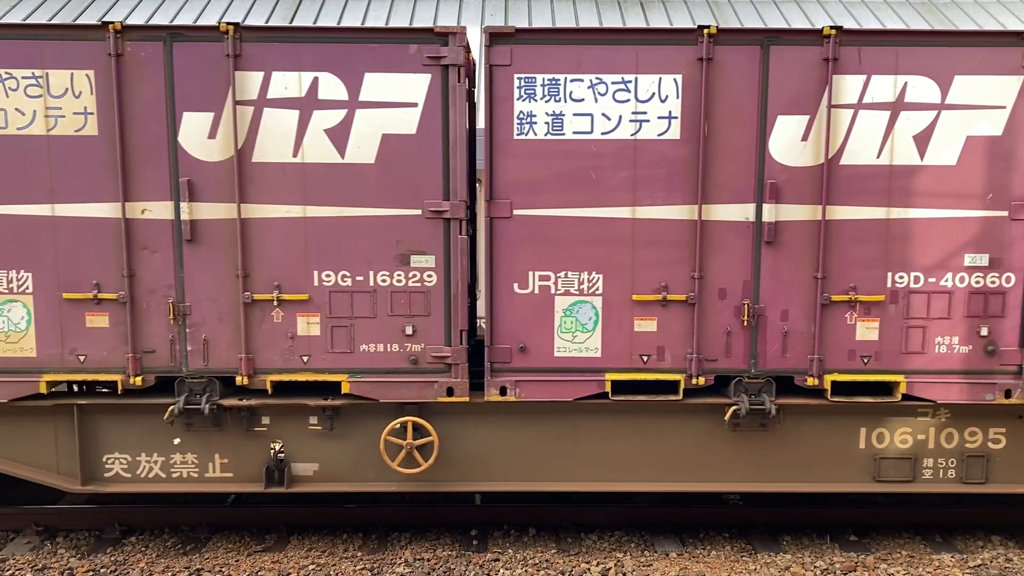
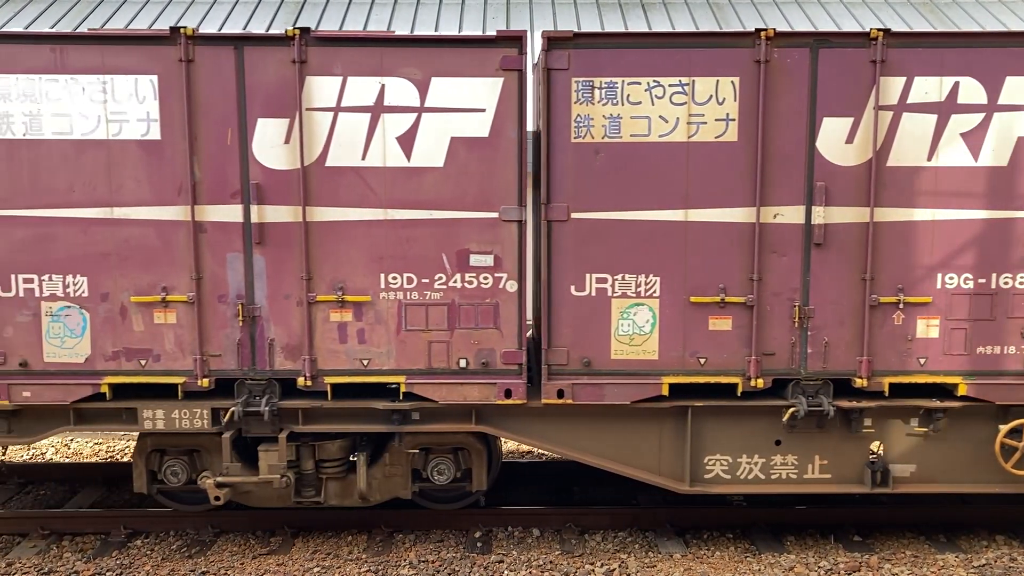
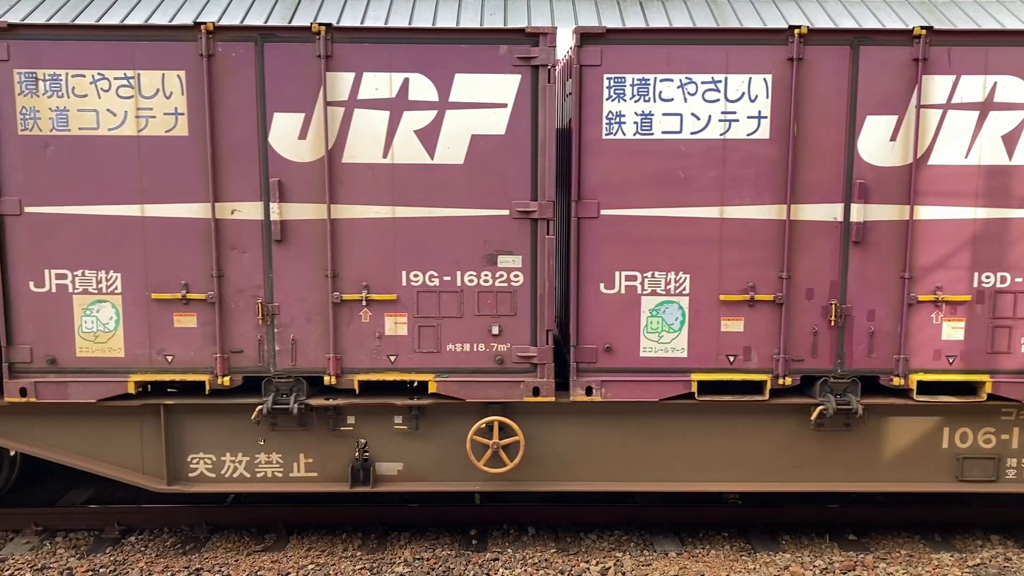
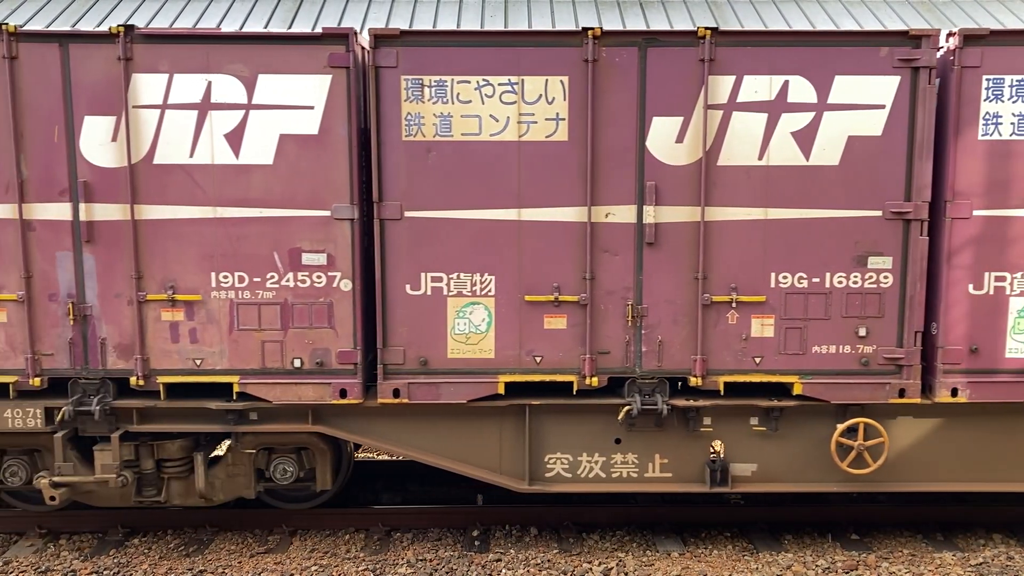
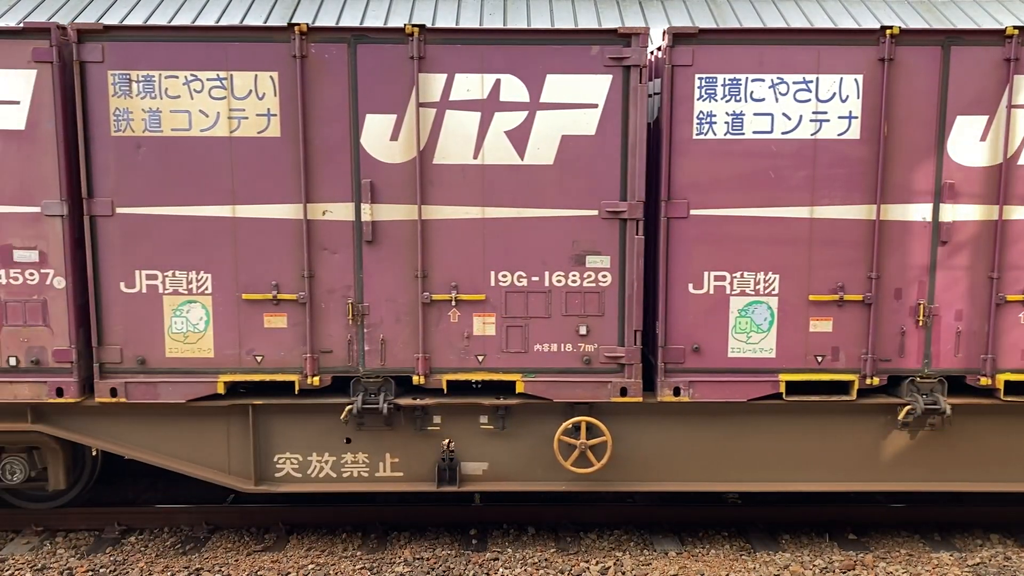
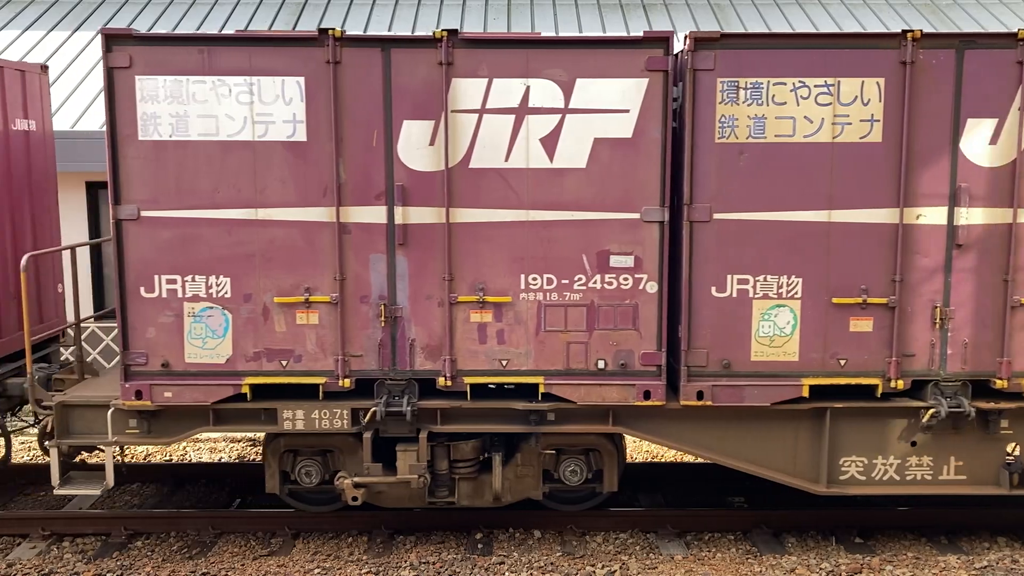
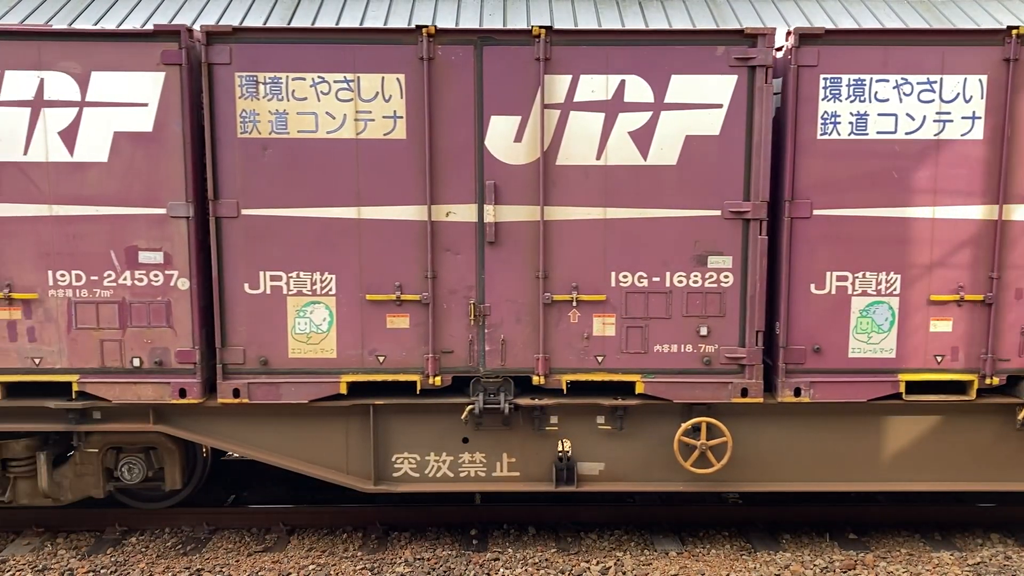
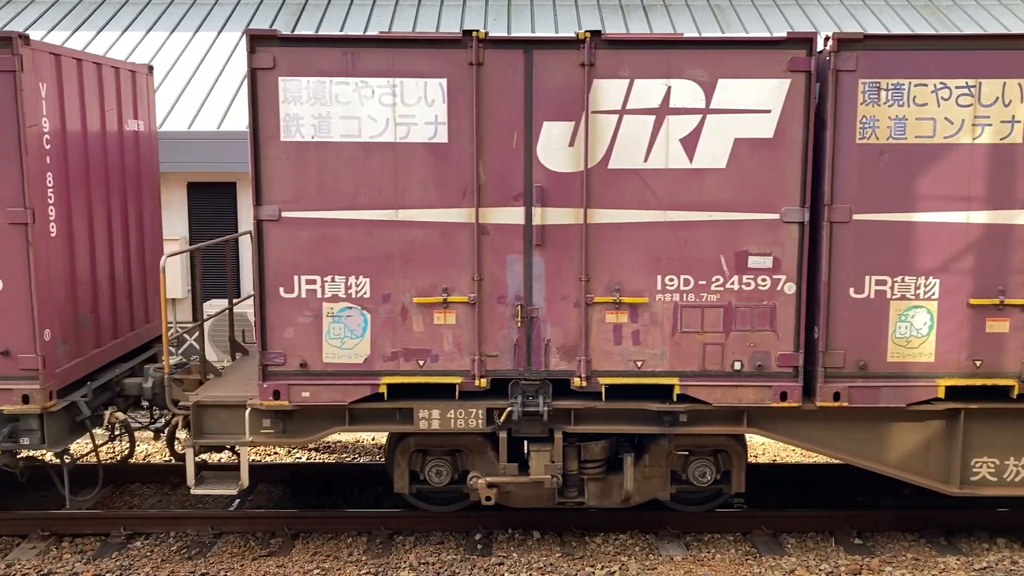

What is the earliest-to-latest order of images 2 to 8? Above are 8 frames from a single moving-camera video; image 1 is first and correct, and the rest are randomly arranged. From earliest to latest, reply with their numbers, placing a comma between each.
3, 5, 7, 4, 2, 6, 8
